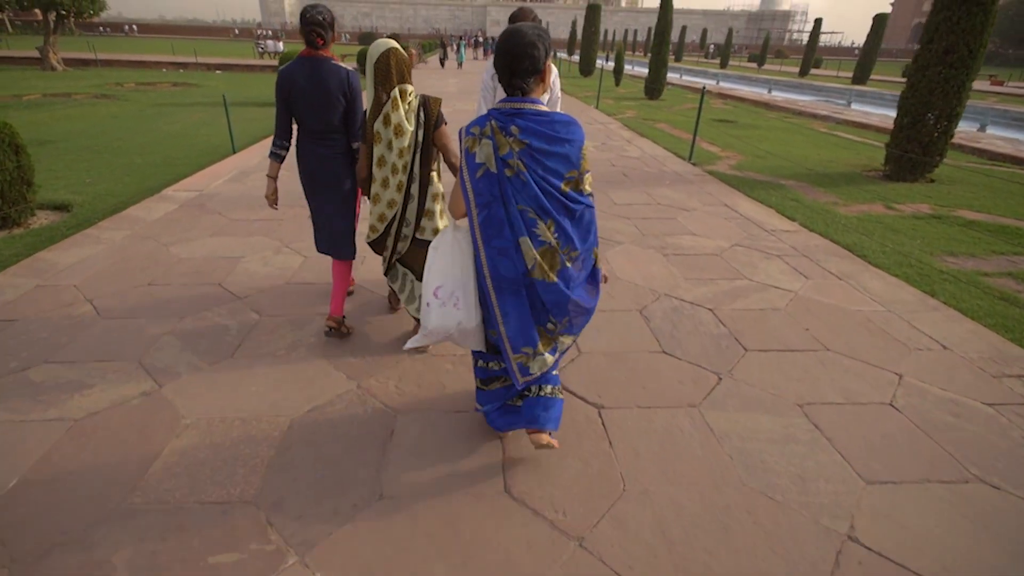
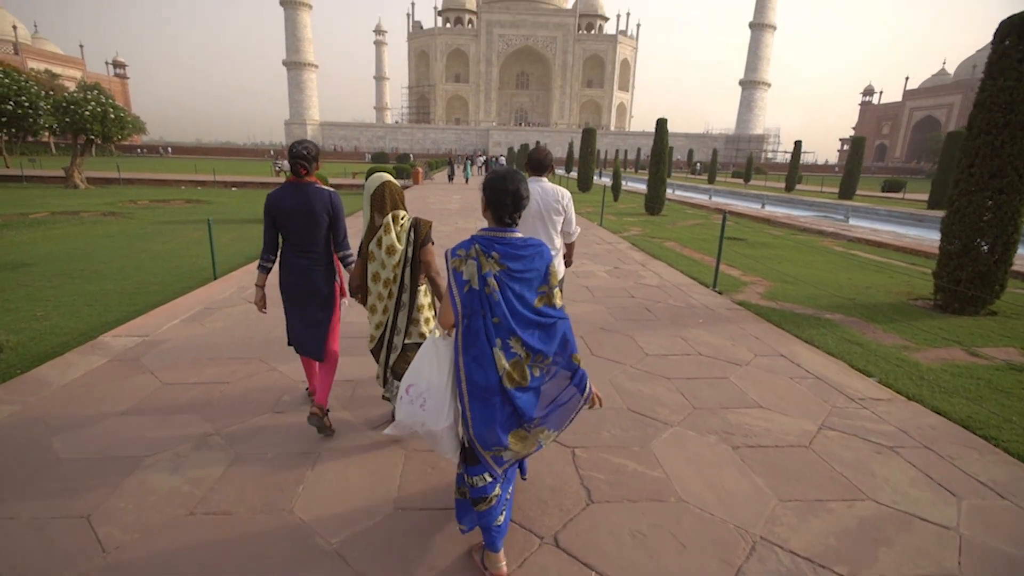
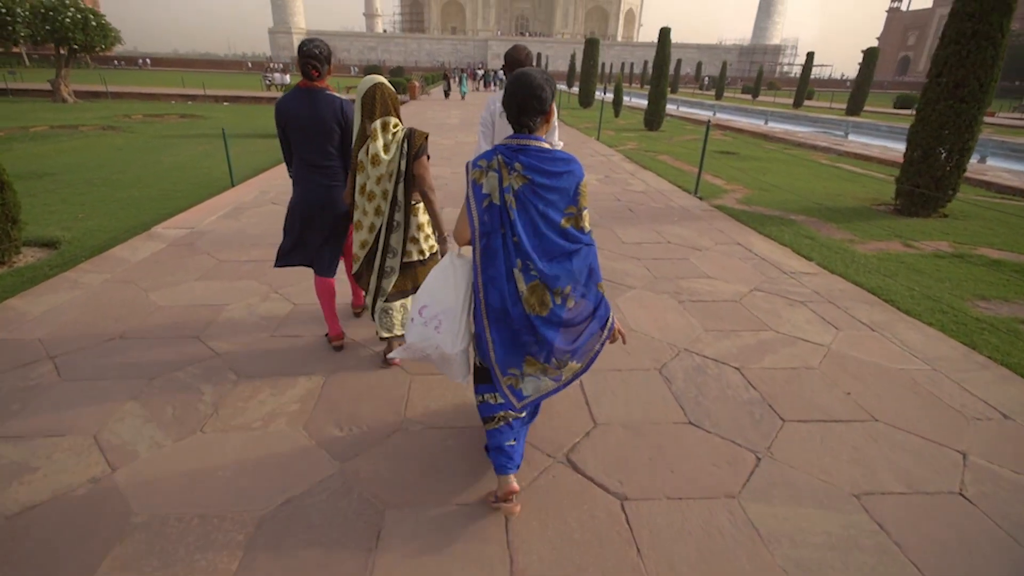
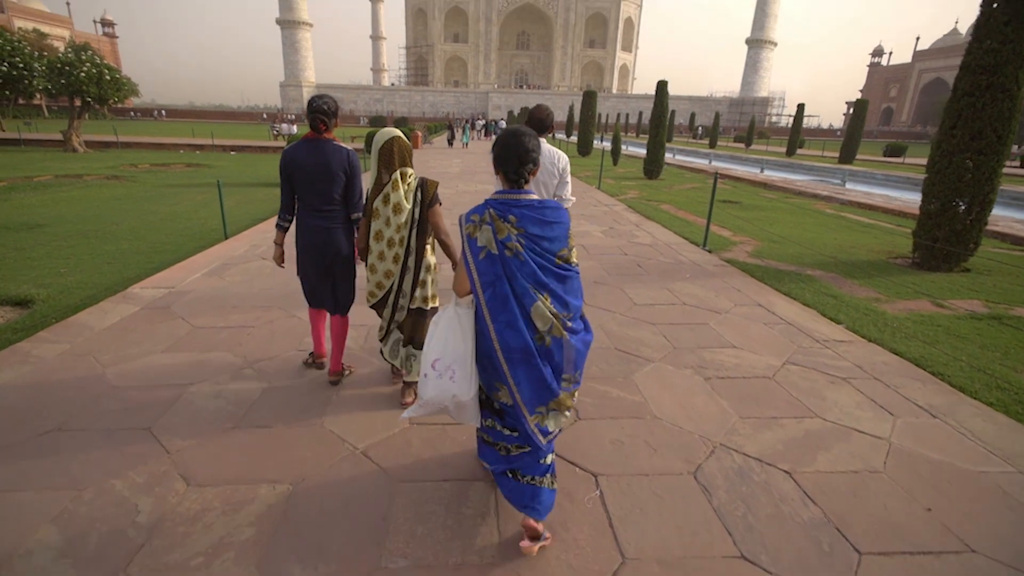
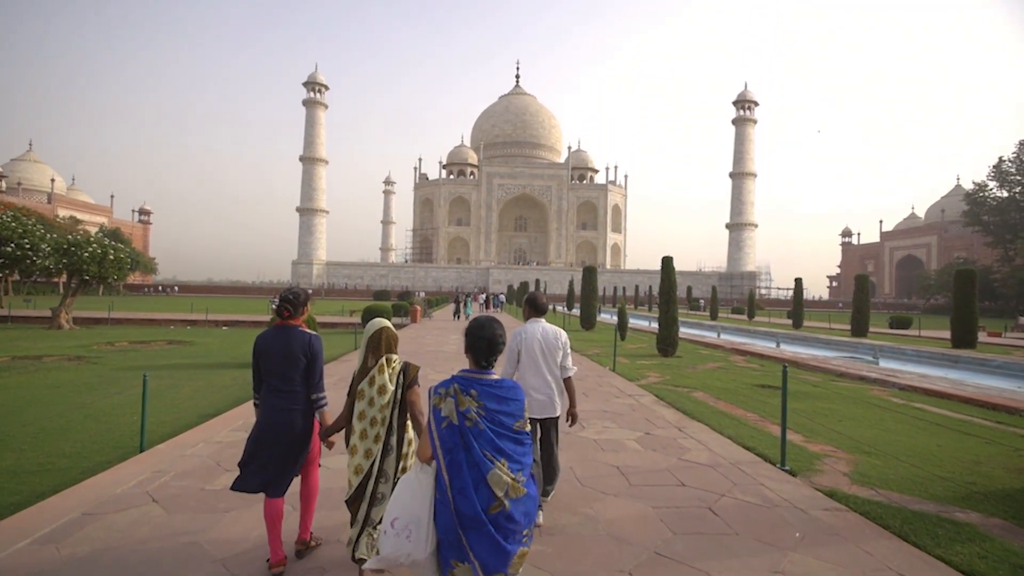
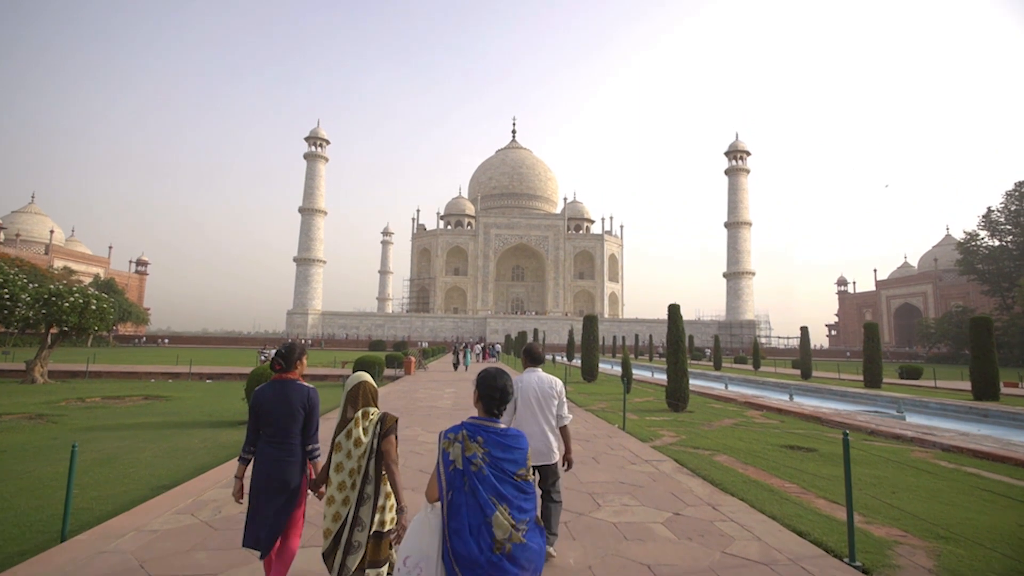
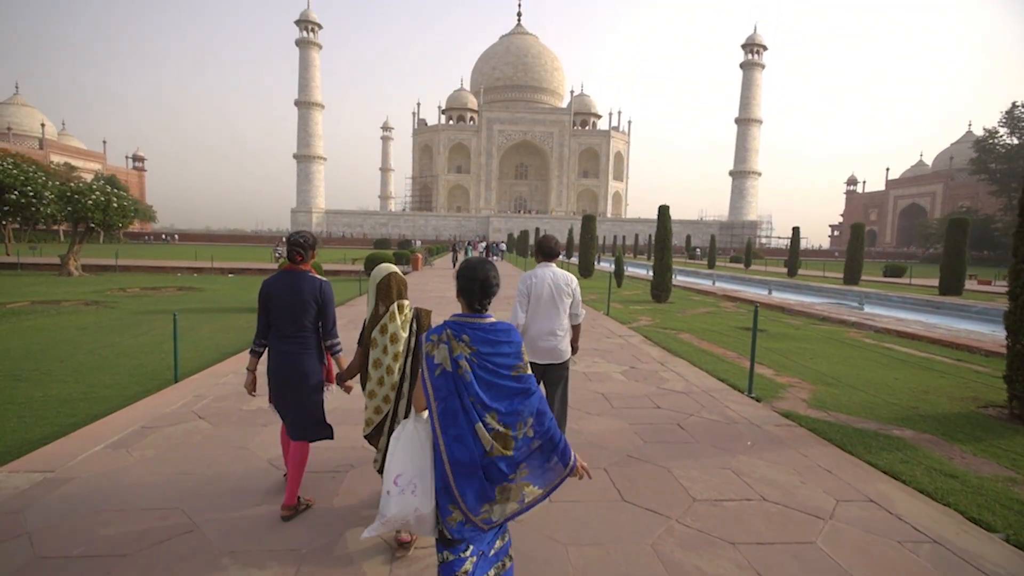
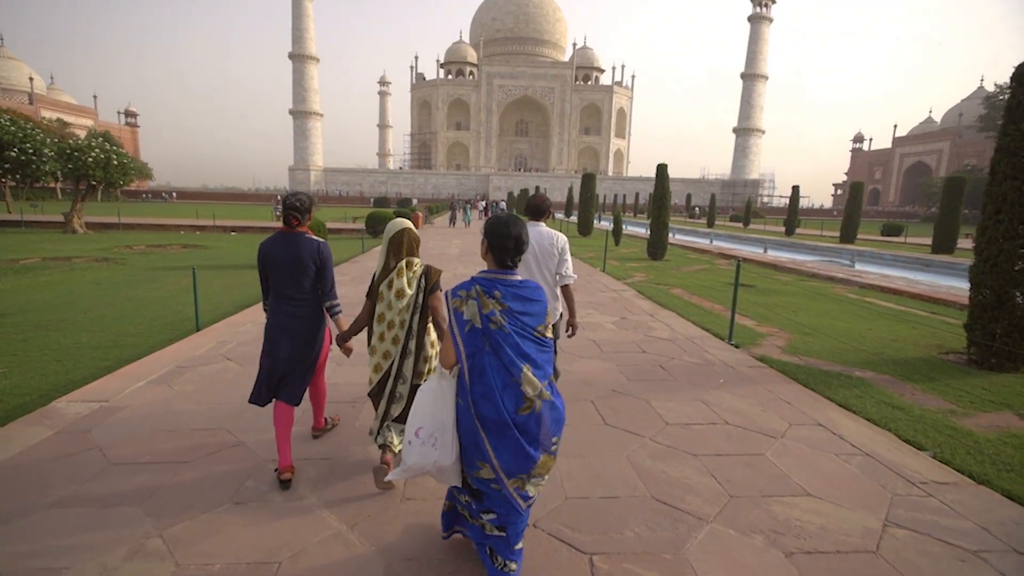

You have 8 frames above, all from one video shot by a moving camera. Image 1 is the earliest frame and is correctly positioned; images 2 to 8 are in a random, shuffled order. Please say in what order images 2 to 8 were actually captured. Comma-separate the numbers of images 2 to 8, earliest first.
3, 4, 2, 8, 7, 5, 6
